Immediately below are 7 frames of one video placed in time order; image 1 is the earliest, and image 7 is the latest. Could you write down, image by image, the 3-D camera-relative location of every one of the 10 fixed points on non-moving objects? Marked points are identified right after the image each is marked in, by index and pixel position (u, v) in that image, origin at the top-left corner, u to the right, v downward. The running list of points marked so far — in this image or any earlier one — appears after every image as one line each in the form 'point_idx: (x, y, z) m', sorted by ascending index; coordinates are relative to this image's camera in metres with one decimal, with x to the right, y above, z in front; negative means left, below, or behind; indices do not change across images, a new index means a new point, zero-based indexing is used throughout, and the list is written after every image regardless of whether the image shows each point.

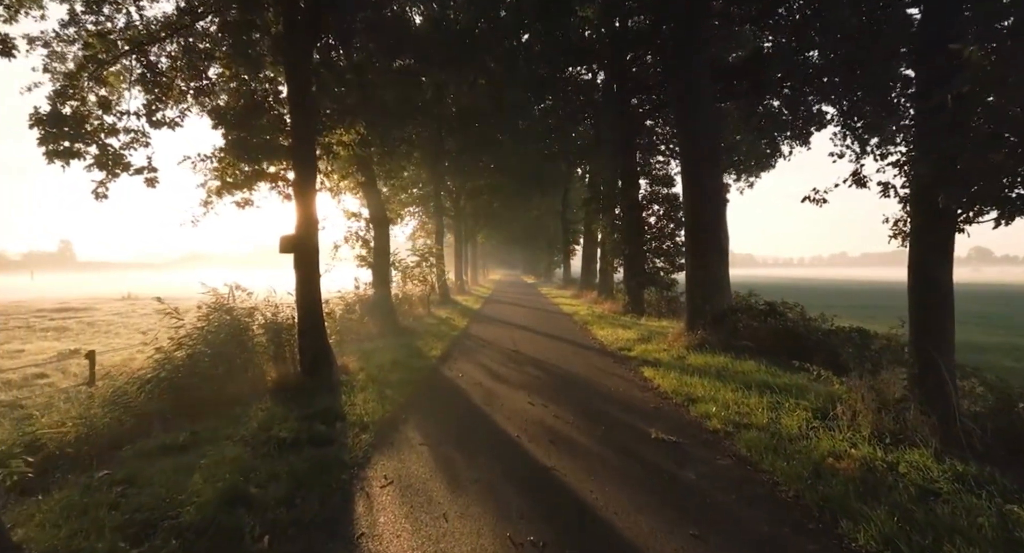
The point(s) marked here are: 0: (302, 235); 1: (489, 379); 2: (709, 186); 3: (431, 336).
0: (-3.6, +0.7, +8.6) m
1: (-0.4, -1.8, +9.0) m
2: (+4.7, +2.1, +12.0) m
3: (-2.2, -1.7, +14.0) m
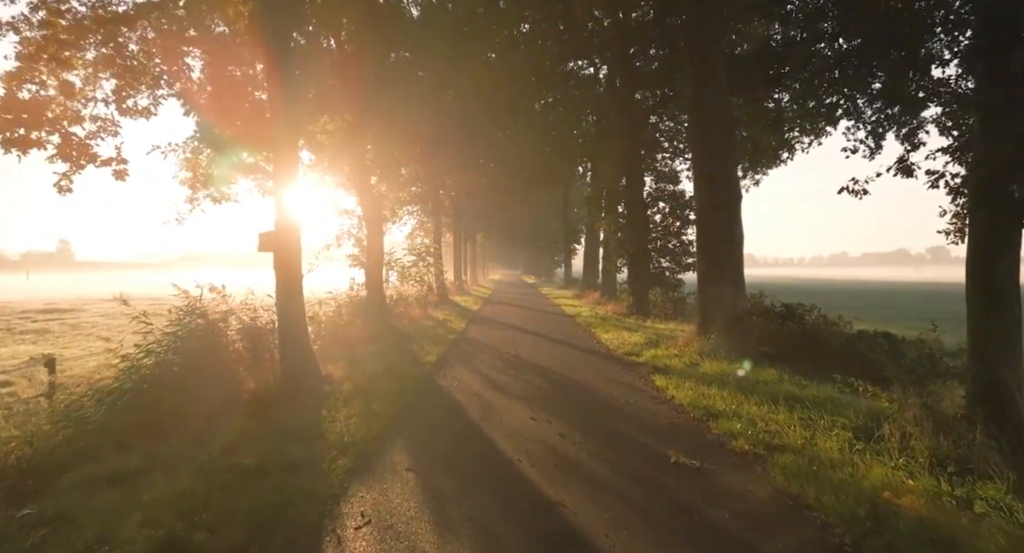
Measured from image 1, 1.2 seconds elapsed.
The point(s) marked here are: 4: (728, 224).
0: (-3.6, +0.7, +7.9) m
1: (-0.4, -1.8, +8.2) m
2: (+4.7, +2.1, +11.3) m
3: (-2.2, -1.7, +13.2) m
4: (+4.8, +1.2, +11.2) m
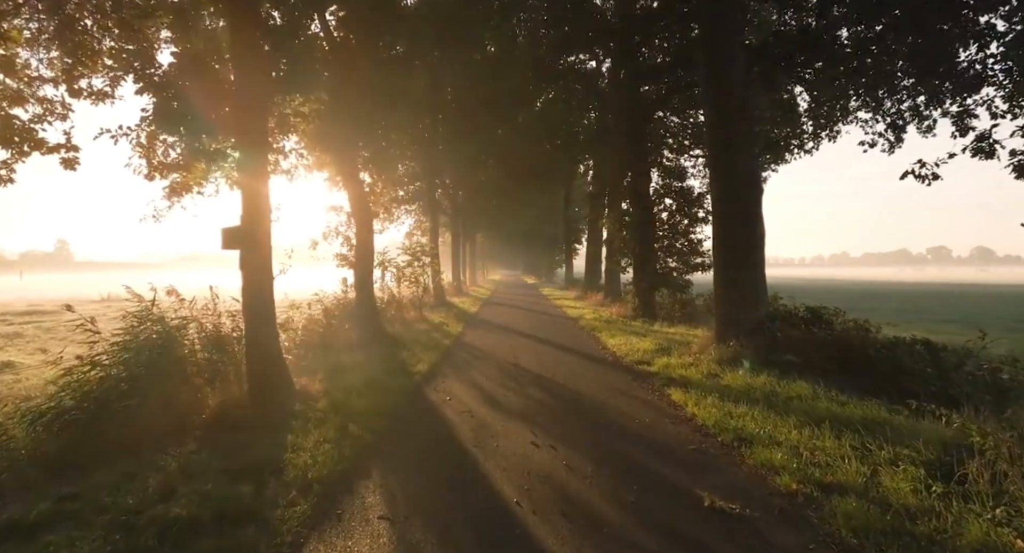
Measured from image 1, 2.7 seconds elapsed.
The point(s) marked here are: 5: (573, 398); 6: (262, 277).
0: (-3.6, +0.7, +7.0) m
1: (-0.4, -1.9, +7.3) m
2: (+4.7, +2.1, +10.3) m
3: (-2.2, -1.7, +12.3) m
4: (+4.8, +1.1, +10.2) m
5: (+0.9, -1.8, +7.7) m
6: (-3.4, 0.0, +7.0) m
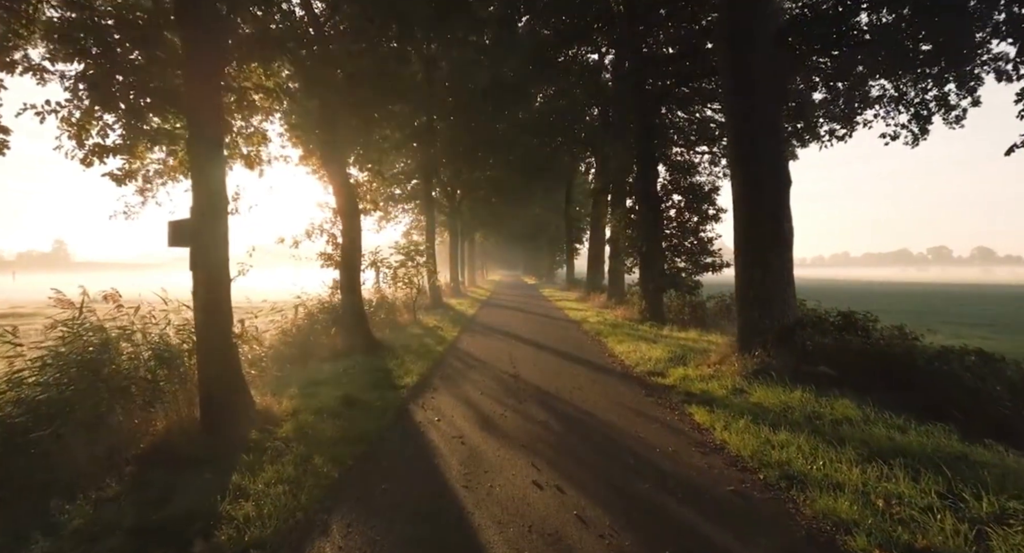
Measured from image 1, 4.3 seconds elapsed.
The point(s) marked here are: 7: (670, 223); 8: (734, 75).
0: (-3.6, +0.7, +5.9) m
1: (-0.4, -1.9, +6.3) m
2: (+4.7, +2.1, +9.3) m
3: (-2.3, -1.7, +11.3) m
4: (+4.8, +1.1, +9.2) m
5: (+0.9, -1.9, +6.6) m
6: (-3.5, 0.0, +6.0) m
7: (+6.1, +2.1, +19.6) m
8: (+4.3, +3.9, +9.8) m
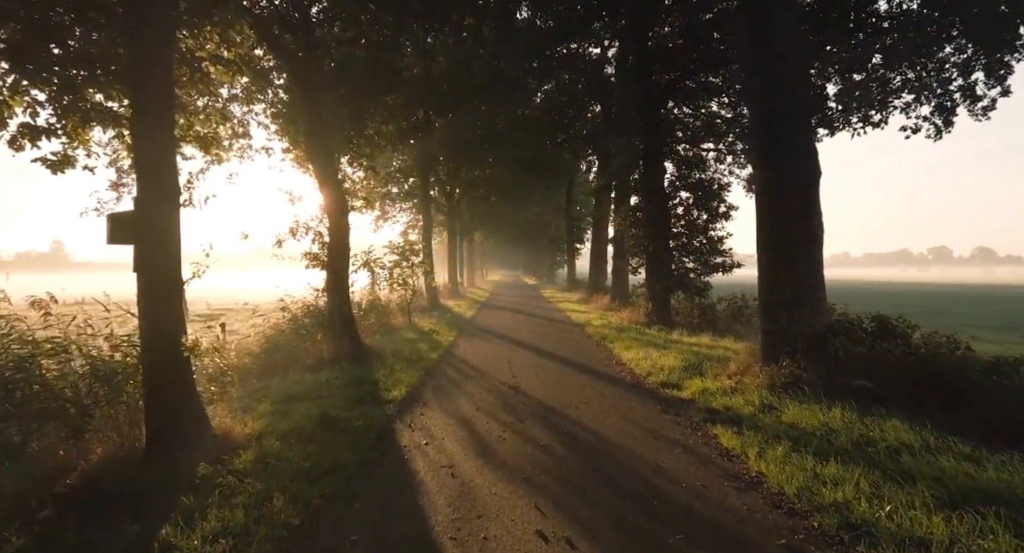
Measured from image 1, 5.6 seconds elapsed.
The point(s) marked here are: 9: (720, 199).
0: (-3.6, +0.6, +5.1) m
1: (-0.4, -1.9, +5.4) m
2: (+4.7, +2.1, +8.4) m
3: (-2.3, -1.8, +10.4) m
4: (+4.8, +1.1, +8.3) m
5: (+0.9, -1.9, +5.8) m
6: (-3.5, -0.1, +5.1) m
7: (+6.1, +2.0, +18.7) m
8: (+4.3, +3.9, +8.9) m
9: (+7.7, +2.9, +18.9) m
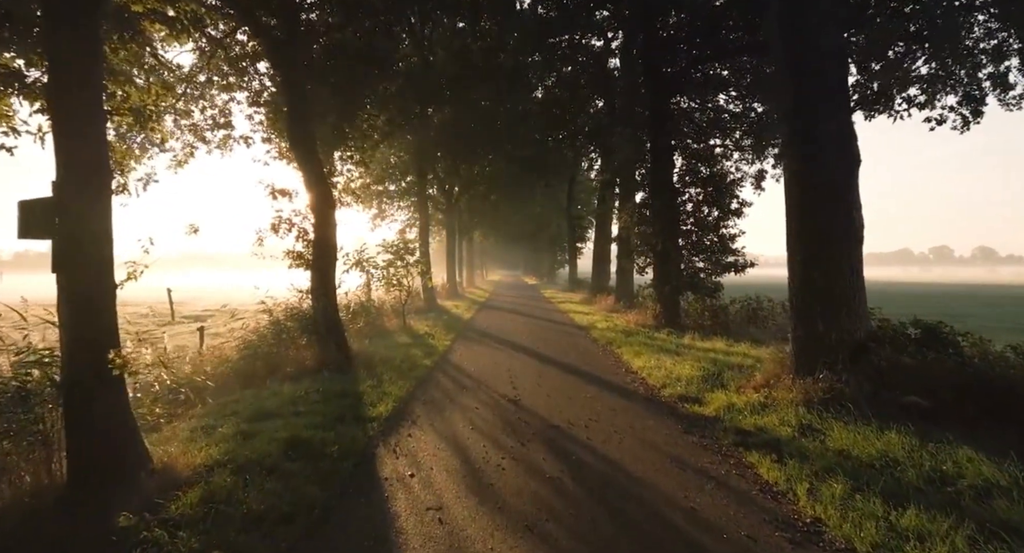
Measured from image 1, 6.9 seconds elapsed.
0: (-3.6, +0.6, +4.2) m
1: (-0.4, -1.9, +4.5) m
2: (+4.7, +2.0, +7.5) m
3: (-2.3, -1.8, +9.5) m
4: (+4.8, +1.1, +7.4) m
5: (+0.9, -1.9, +4.9) m
6: (-3.5, -0.1, +4.2) m
7: (+6.1, +2.0, +17.8) m
8: (+4.3, +3.9, +8.0) m
9: (+7.7, +2.9, +18.0) m
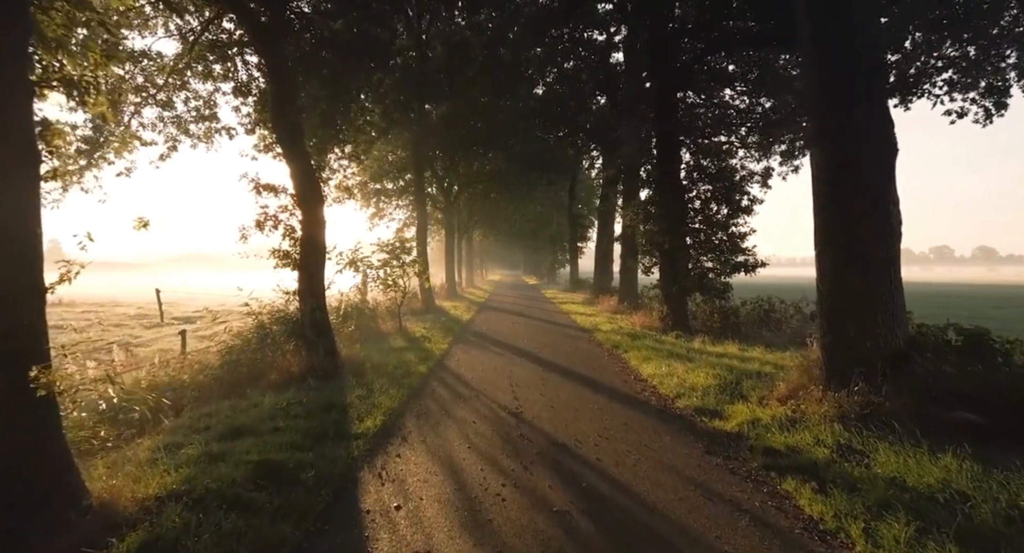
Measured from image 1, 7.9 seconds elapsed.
0: (-3.6, +0.6, +3.5) m
1: (-0.4, -1.9, +3.8) m
2: (+4.7, +2.0, +6.9) m
3: (-2.2, -1.8, +8.8) m
4: (+4.8, +1.1, +6.8) m
5: (+0.9, -1.9, +4.2) m
6: (-3.4, -0.1, +3.5) m
7: (+6.1, +2.0, +17.1) m
8: (+4.3, +3.8, +7.4) m
9: (+7.8, +2.9, +17.4) m
